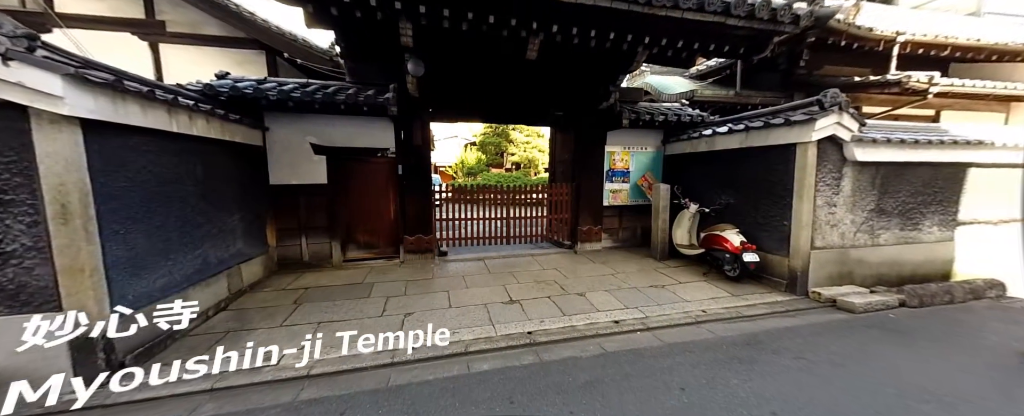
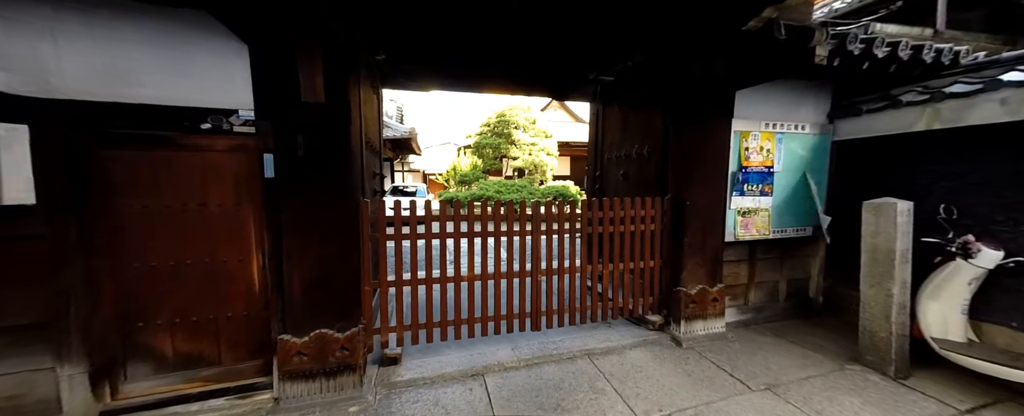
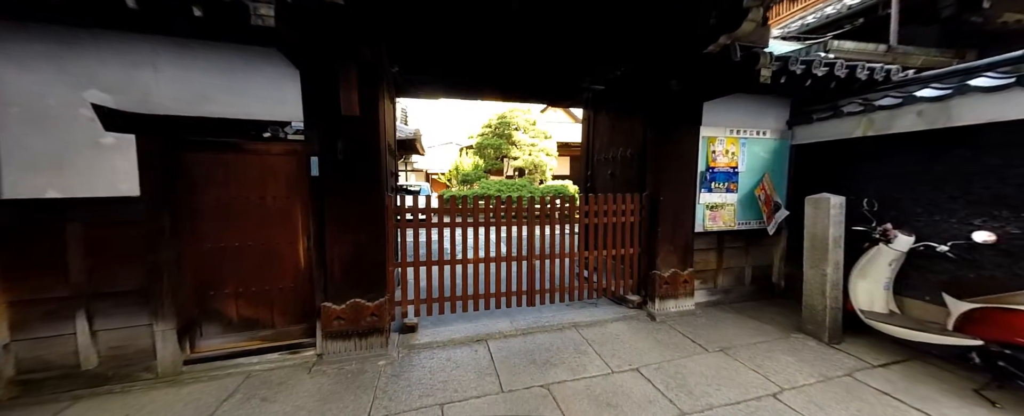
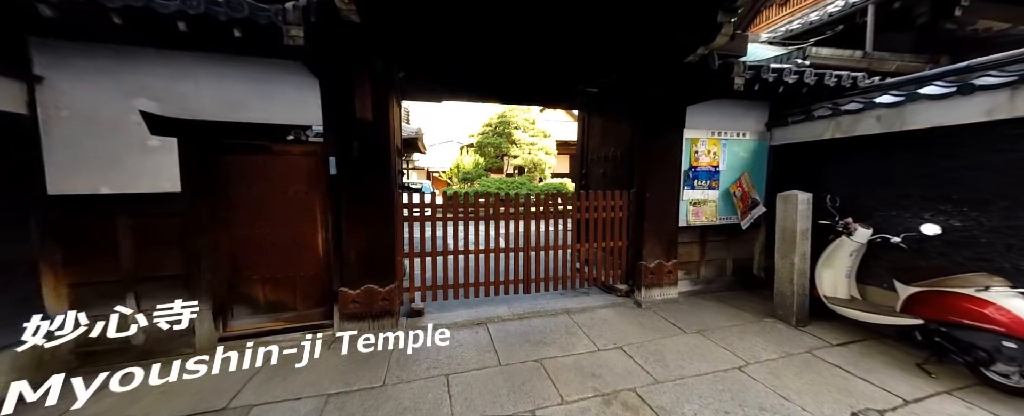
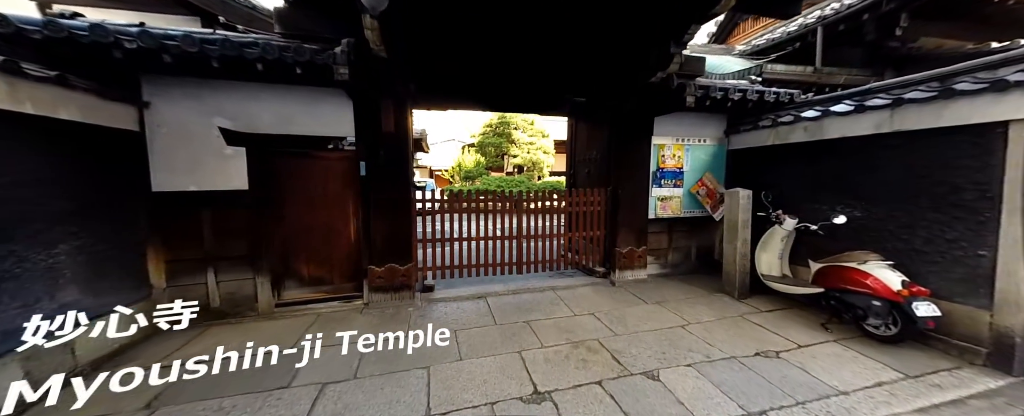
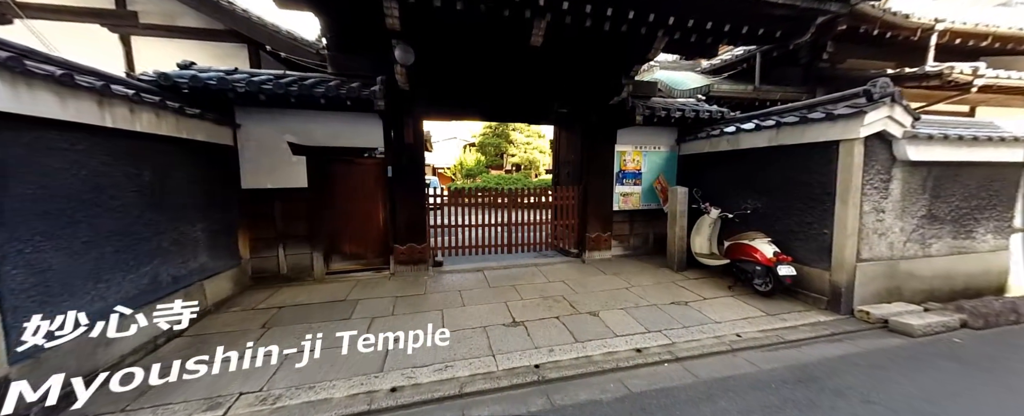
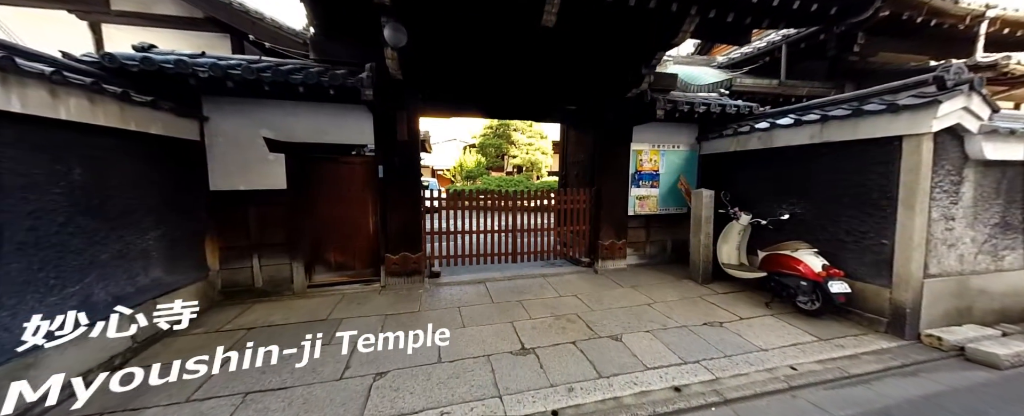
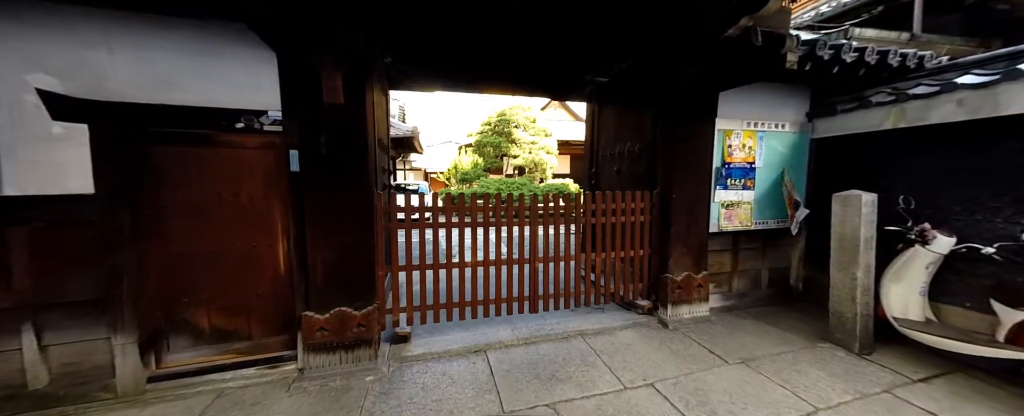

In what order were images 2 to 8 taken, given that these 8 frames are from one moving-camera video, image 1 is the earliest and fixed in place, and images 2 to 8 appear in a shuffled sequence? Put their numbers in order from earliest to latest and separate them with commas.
6, 7, 5, 4, 3, 8, 2
